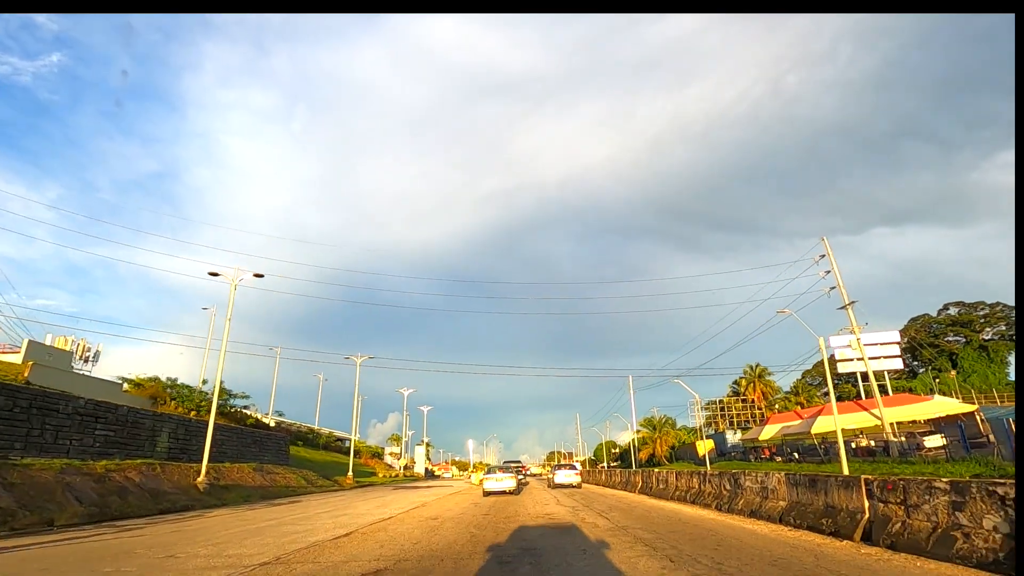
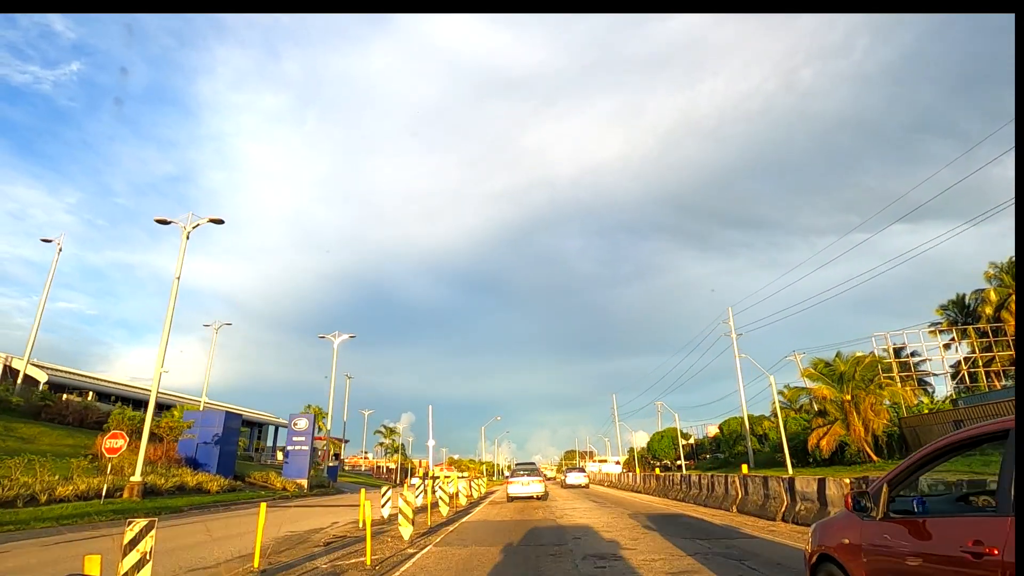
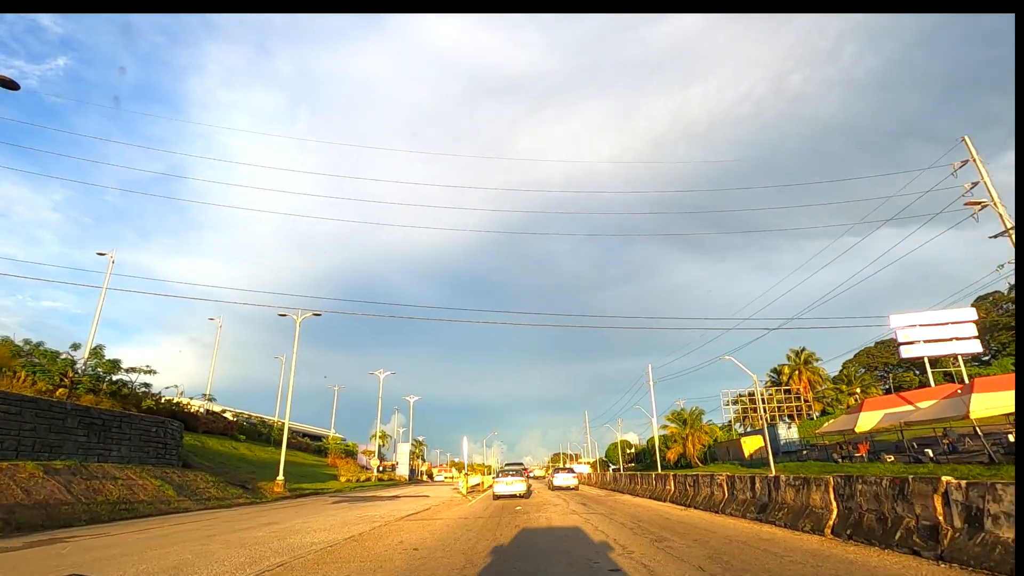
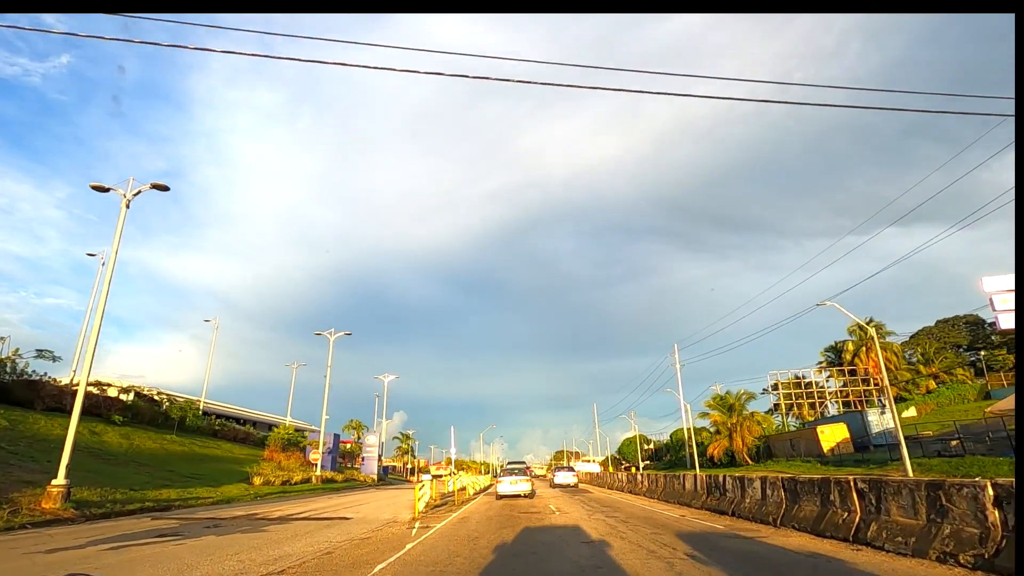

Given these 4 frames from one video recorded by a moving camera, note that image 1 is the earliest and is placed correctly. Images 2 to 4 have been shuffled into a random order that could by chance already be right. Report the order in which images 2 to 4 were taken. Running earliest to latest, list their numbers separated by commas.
3, 4, 2
